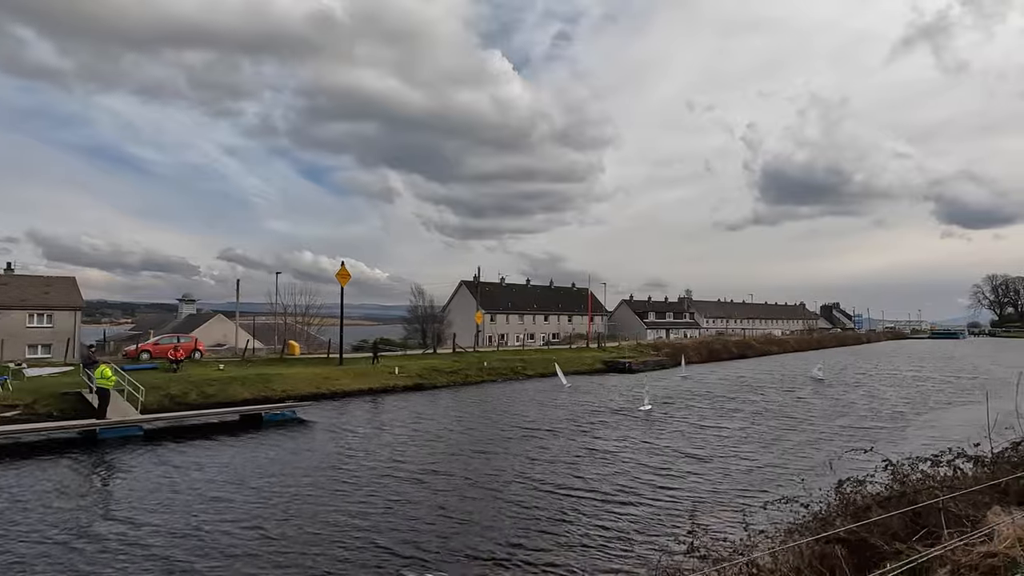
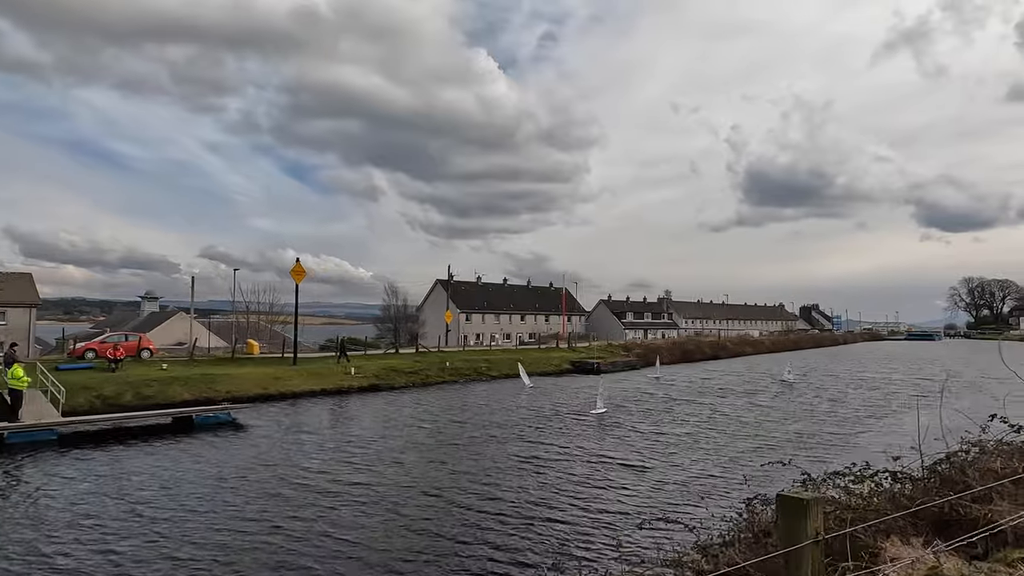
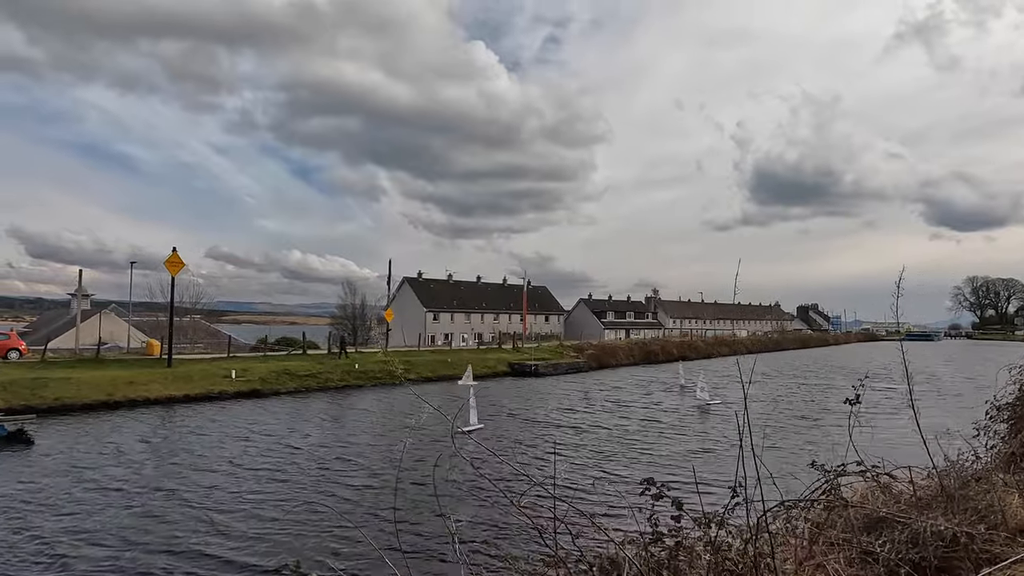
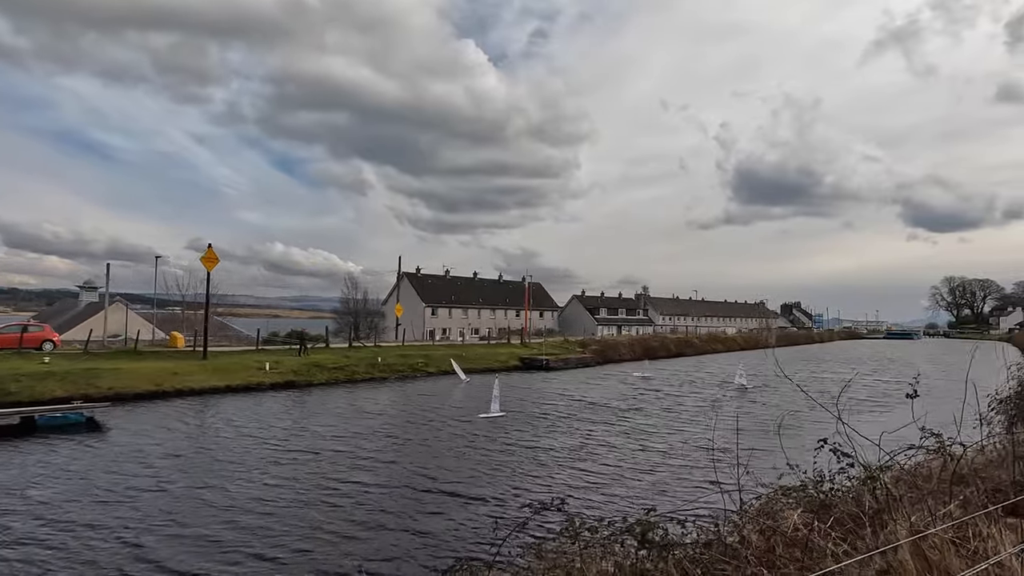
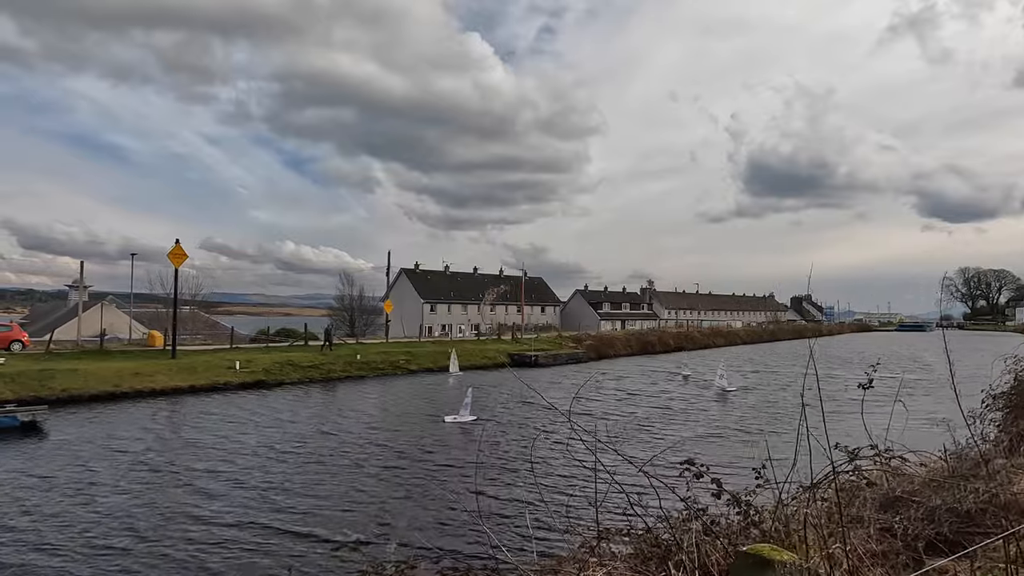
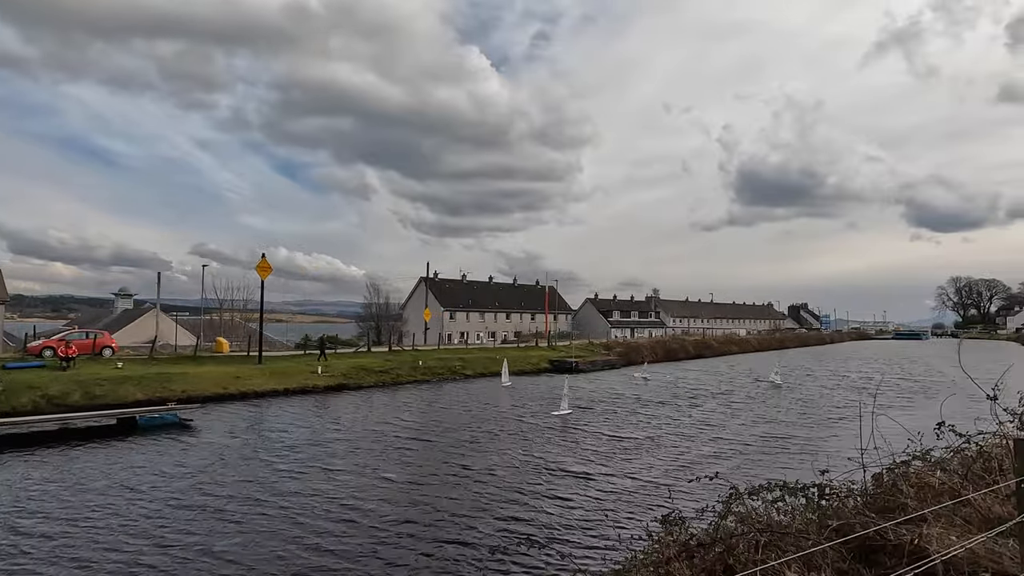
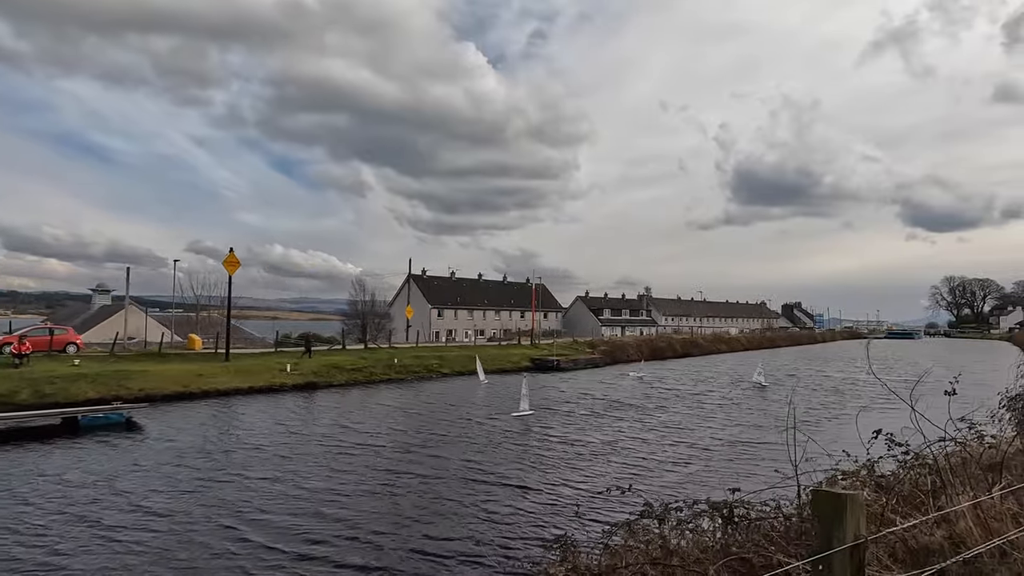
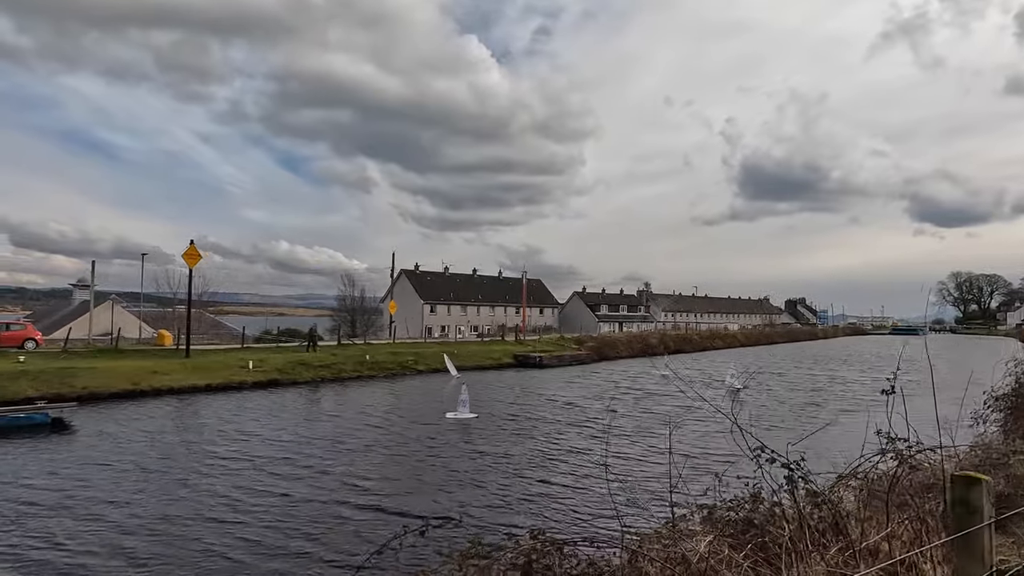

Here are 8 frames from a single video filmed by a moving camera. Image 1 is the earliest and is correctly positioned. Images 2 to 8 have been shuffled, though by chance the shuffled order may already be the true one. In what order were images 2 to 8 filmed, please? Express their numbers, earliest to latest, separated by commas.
2, 6, 7, 4, 8, 5, 3
